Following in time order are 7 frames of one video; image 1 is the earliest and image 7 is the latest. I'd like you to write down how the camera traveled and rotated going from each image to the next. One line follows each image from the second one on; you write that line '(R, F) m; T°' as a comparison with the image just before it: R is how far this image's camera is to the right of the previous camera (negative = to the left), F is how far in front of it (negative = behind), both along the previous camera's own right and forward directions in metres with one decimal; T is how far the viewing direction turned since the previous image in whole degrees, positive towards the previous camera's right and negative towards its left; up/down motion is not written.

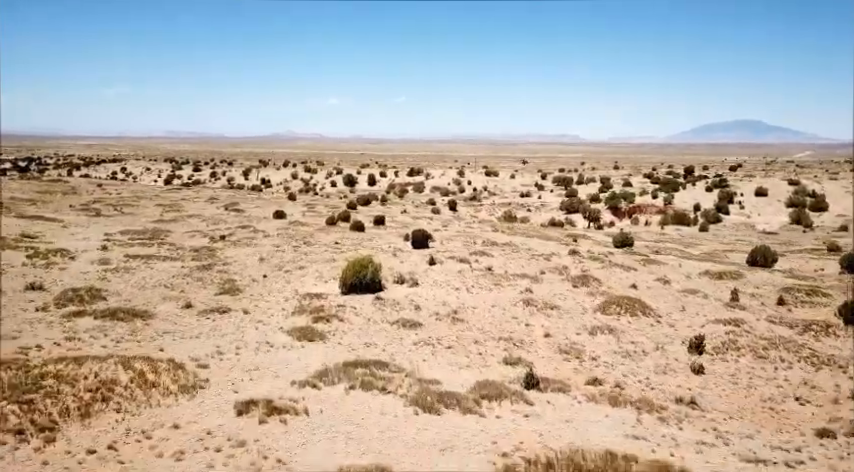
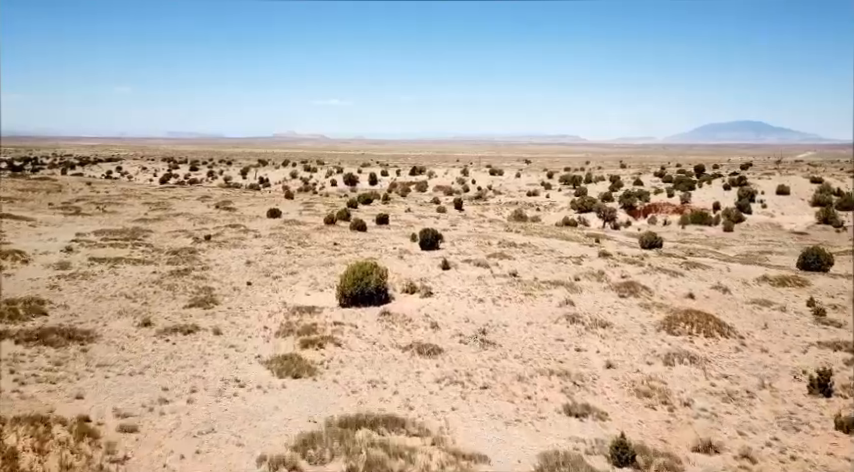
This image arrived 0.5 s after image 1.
(-0.6, +5.4) m; 0°
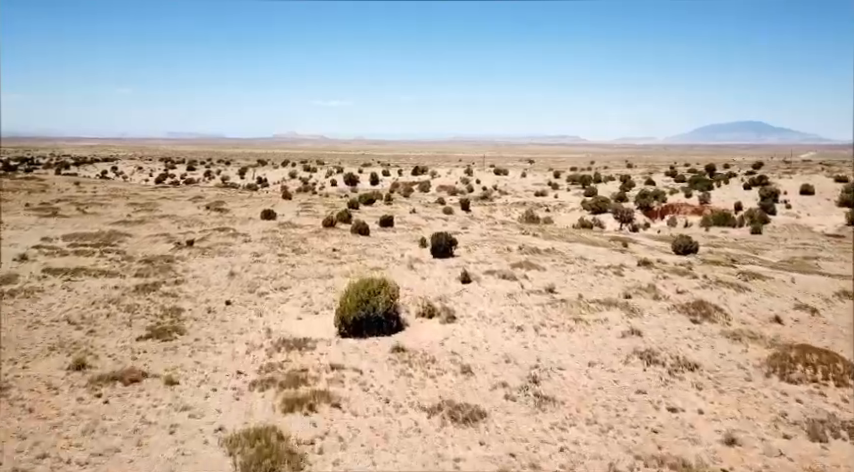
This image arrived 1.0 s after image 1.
(-0.7, +5.3) m; 0°
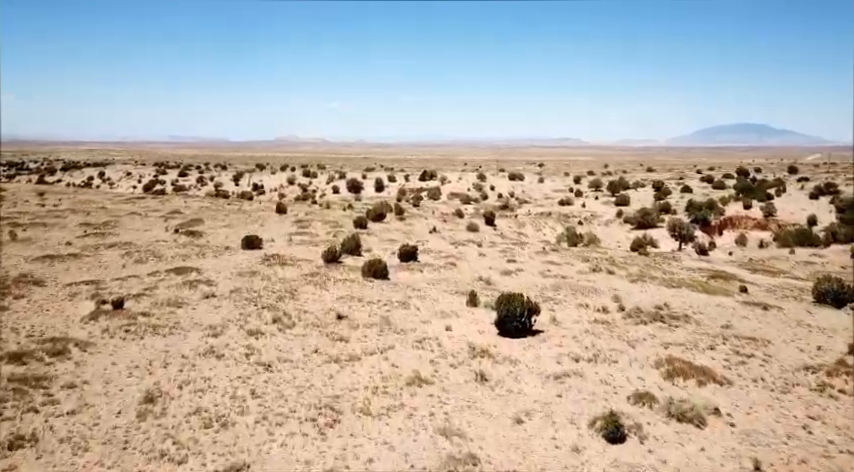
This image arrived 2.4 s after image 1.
(-2.1, +14.2) m; 0°
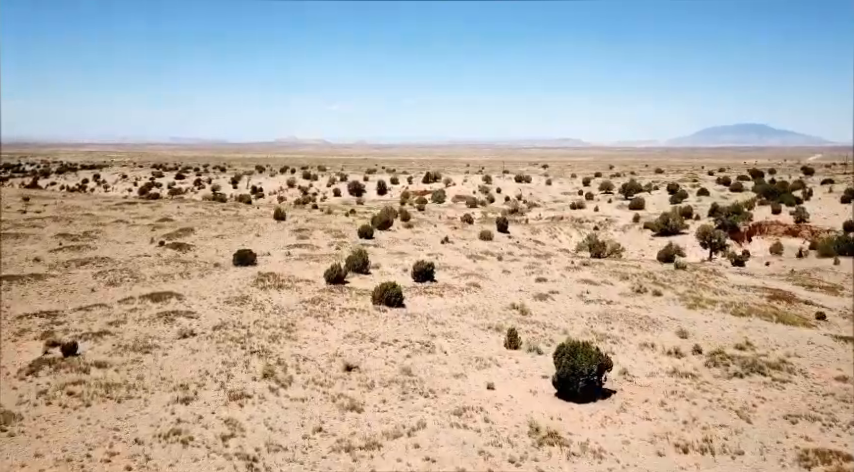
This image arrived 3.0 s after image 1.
(-0.9, +5.4) m; 0°
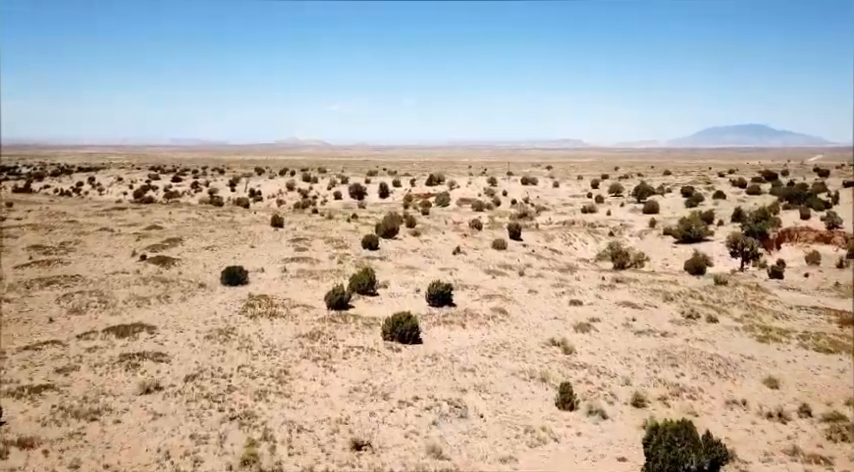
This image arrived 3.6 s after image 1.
(-0.8, +5.0) m; 0°
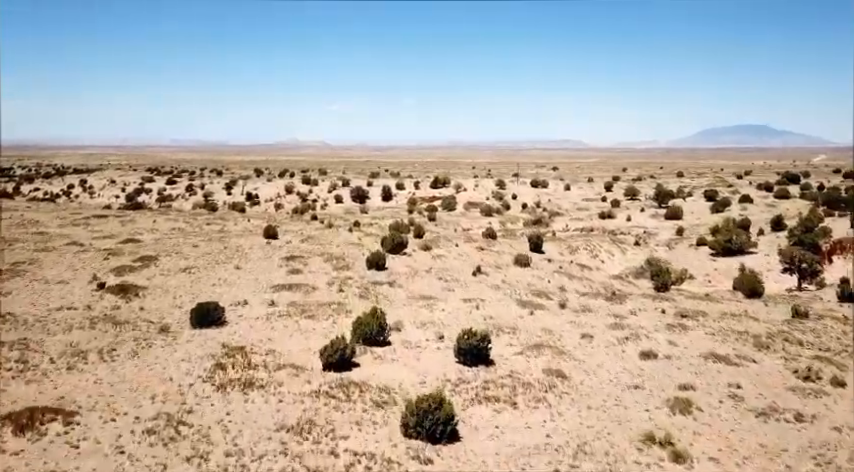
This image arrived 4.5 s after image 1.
(-1.0, +7.7) m; 0°
